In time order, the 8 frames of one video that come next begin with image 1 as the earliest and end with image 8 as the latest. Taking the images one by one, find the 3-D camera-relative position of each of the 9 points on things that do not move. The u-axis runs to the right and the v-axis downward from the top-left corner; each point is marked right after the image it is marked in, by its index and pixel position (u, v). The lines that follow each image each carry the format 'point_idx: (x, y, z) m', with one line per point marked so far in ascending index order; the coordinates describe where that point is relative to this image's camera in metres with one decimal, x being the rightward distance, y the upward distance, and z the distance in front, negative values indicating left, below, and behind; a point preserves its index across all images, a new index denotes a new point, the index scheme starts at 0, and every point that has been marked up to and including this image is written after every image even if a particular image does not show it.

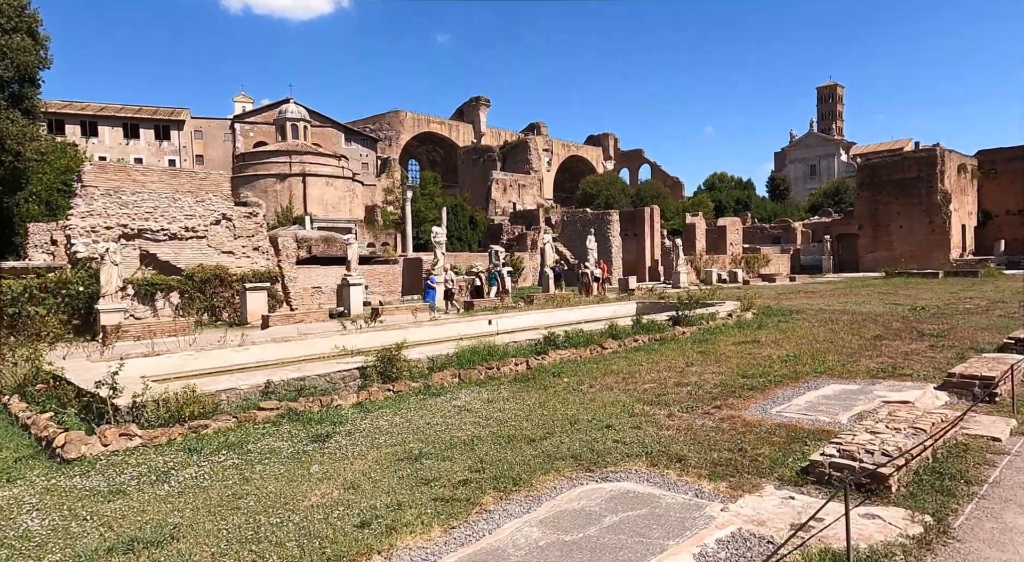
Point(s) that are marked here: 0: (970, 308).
0: (+10.2, -0.6, +15.3) m
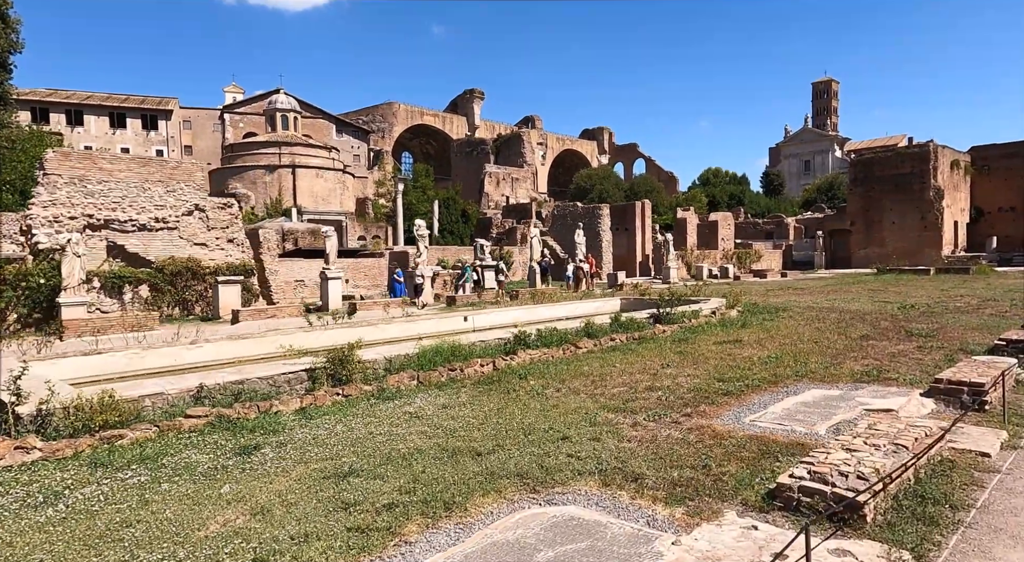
0: (+9.7, -0.5, +15.0) m
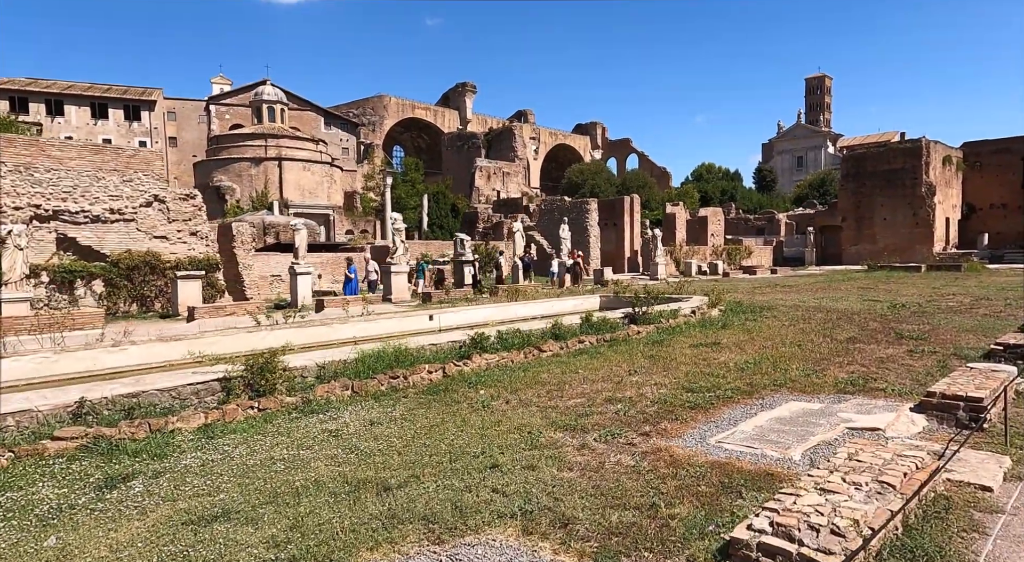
0: (+9.2, -0.5, +14.3) m
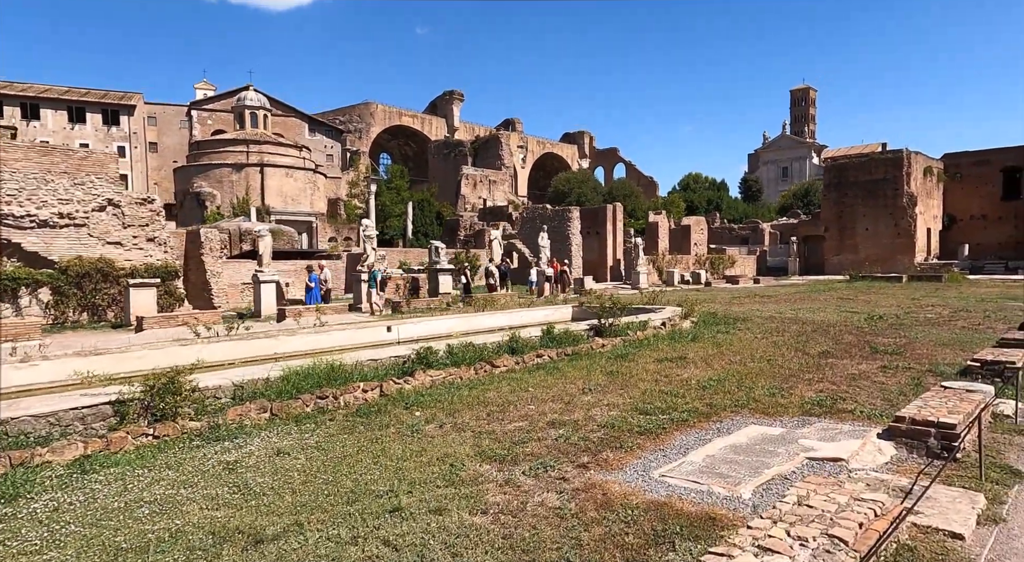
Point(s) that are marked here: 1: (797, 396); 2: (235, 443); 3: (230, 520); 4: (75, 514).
0: (+8.5, -0.7, +14.0) m
1: (+2.8, -1.1, +6.7) m
2: (-1.9, -1.1, +4.7) m
3: (-1.4, -1.2, +3.4) m
4: (-2.1, -1.2, +3.4) m
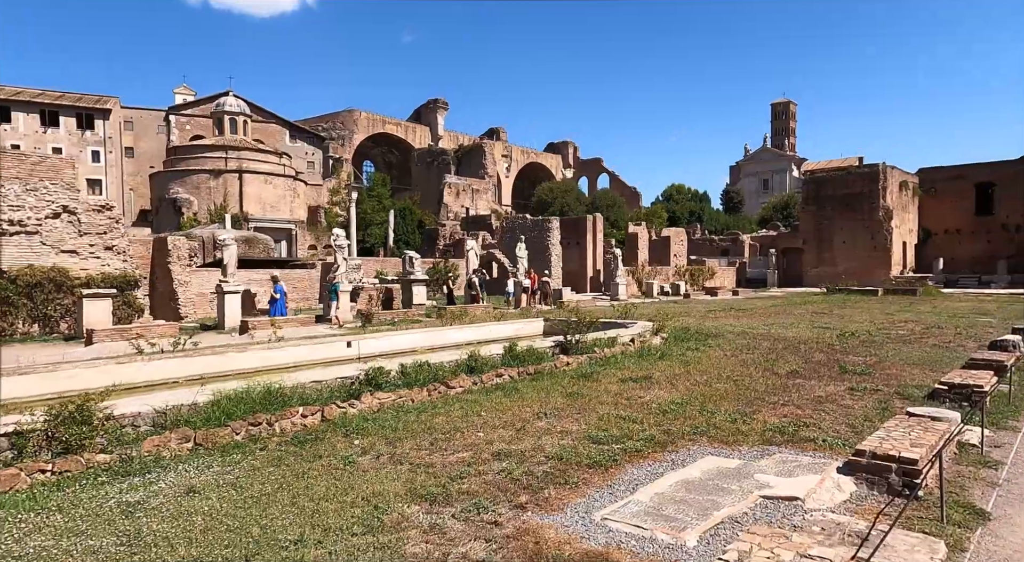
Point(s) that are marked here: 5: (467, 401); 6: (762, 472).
0: (+7.9, -1.1, +13.9) m
1: (+2.3, -1.3, +6.4) m
2: (-2.3, -1.2, +4.3) m
3: (-1.7, -1.3, +3.0) m
4: (-2.5, -1.3, +3.0) m
5: (-0.5, -1.2, +7.2) m
6: (+1.7, -1.3, +4.8) m
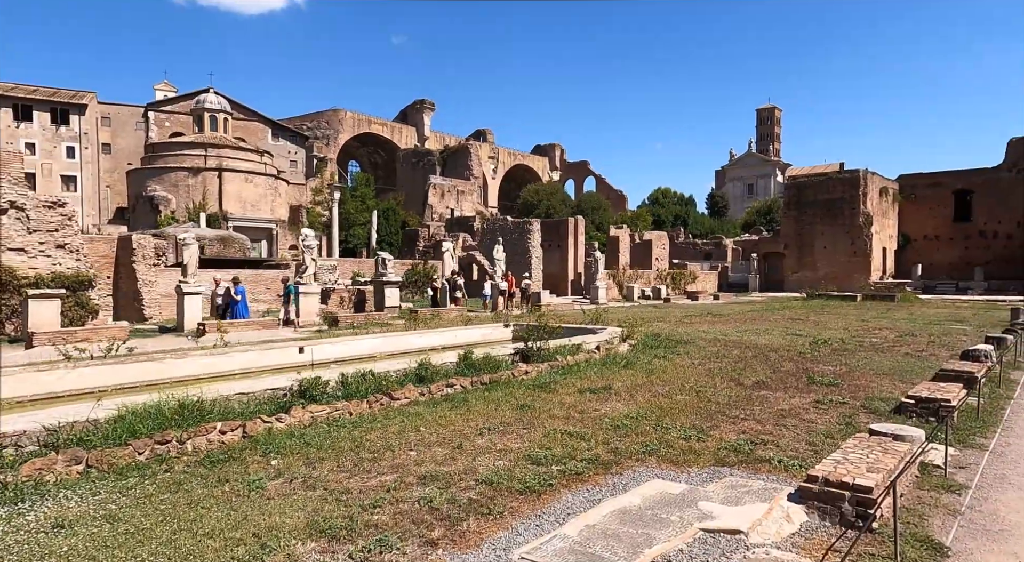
0: (+7.2, -1.2, +13.6) m
1: (+1.8, -1.4, +6.0) m
2: (-2.8, -1.3, +3.8) m
3: (-2.2, -1.3, +2.5) m
4: (-3.0, -1.3, +2.5) m
5: (-1.0, -1.3, +6.7) m
6: (+1.2, -1.4, +4.4) m
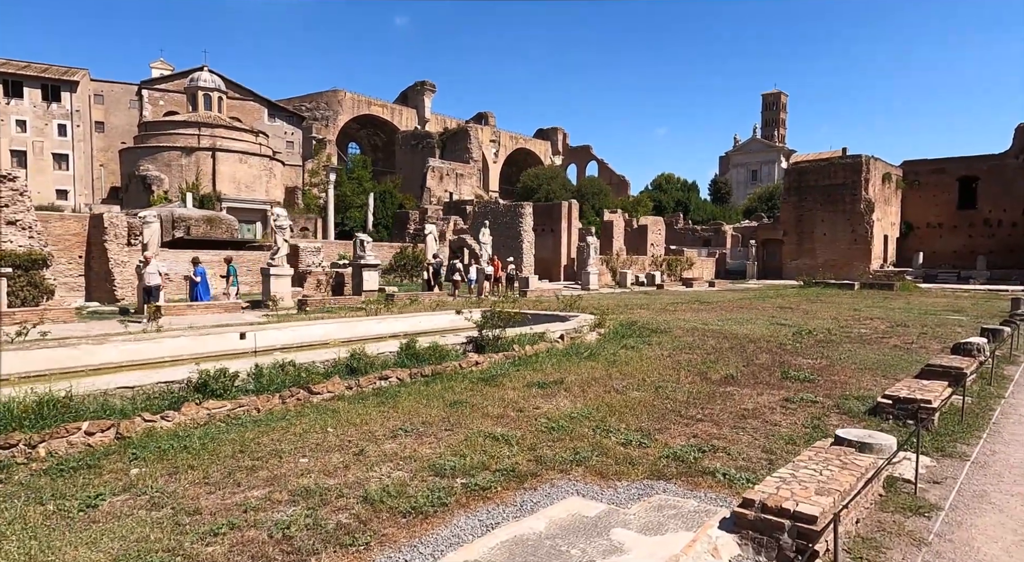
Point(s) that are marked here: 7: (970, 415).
0: (+6.6, -1.0, +12.9) m
1: (+1.2, -1.3, +5.3) m
2: (-3.4, -1.2, +3.2) m
3: (-2.8, -1.2, +1.8) m
4: (-3.6, -1.2, +1.9) m
5: (-1.6, -1.1, +6.0) m
6: (+0.6, -1.3, +3.7) m
7: (+4.6, -1.3, +6.9) m
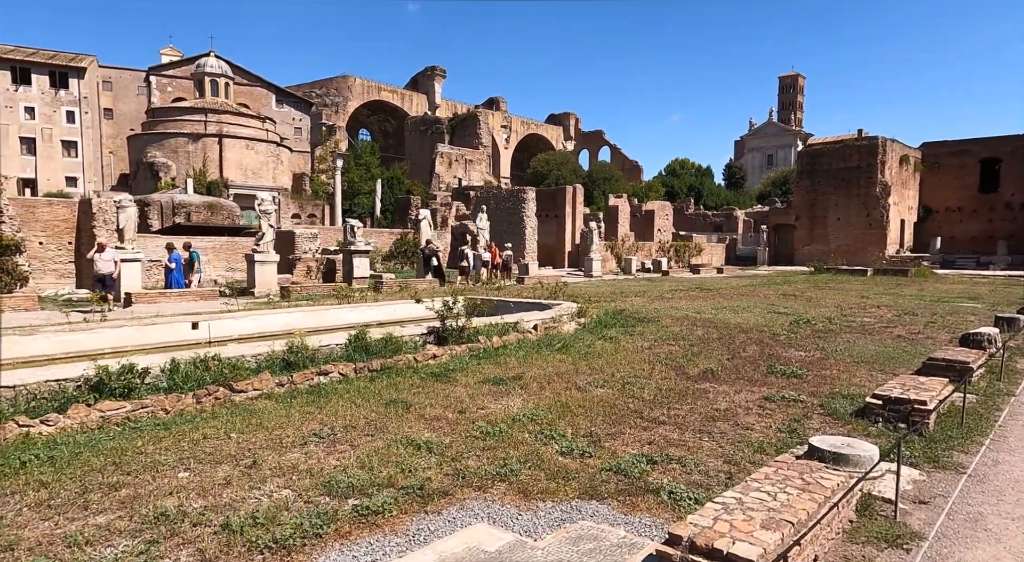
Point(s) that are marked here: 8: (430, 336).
0: (+6.2, -0.7, +12.1) m
1: (+0.7, -1.2, +4.7) m
2: (-4.0, -1.1, +2.6) m
3: (-3.4, -1.2, +1.3) m
4: (-4.2, -1.2, +1.3) m
5: (-2.1, -1.0, +5.4) m
6: (+0.1, -1.2, +3.0) m
7: (+4.1, -1.2, +6.2) m
8: (-0.9, -0.7, +8.7) m
